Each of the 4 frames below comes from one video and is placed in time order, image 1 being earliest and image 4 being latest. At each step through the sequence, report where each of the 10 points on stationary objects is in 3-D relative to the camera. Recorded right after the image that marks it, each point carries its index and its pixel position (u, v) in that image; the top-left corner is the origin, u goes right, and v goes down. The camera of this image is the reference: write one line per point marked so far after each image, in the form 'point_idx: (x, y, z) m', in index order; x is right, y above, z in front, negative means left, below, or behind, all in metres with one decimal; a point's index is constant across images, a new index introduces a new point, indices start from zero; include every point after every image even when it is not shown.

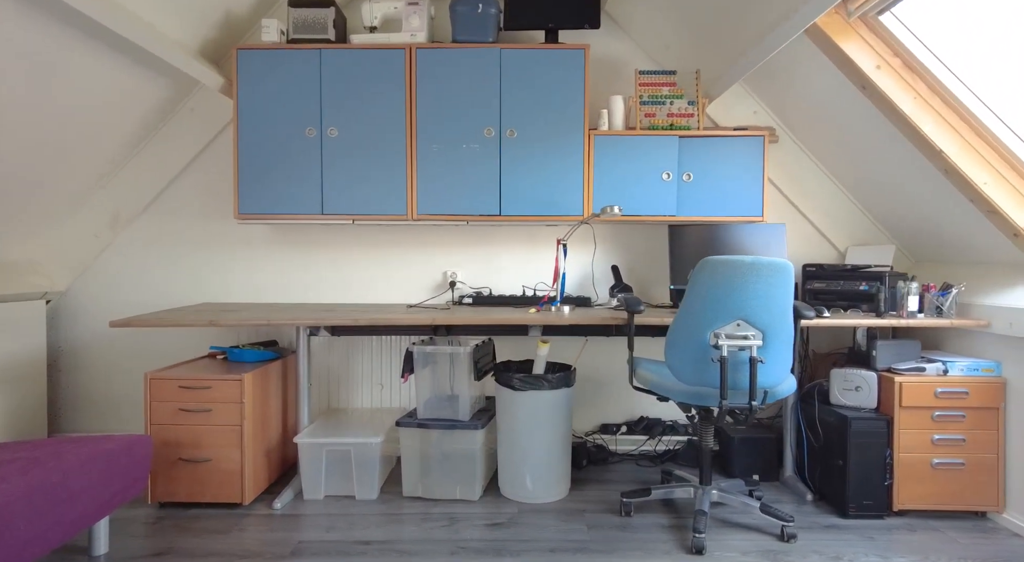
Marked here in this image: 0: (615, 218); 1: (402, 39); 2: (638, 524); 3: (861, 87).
0: (+0.6, +0.3, +2.6) m
1: (-0.5, +1.1, +2.7) m
2: (+0.5, -0.9, +2.2) m
3: (+1.3, +0.8, +2.2) m
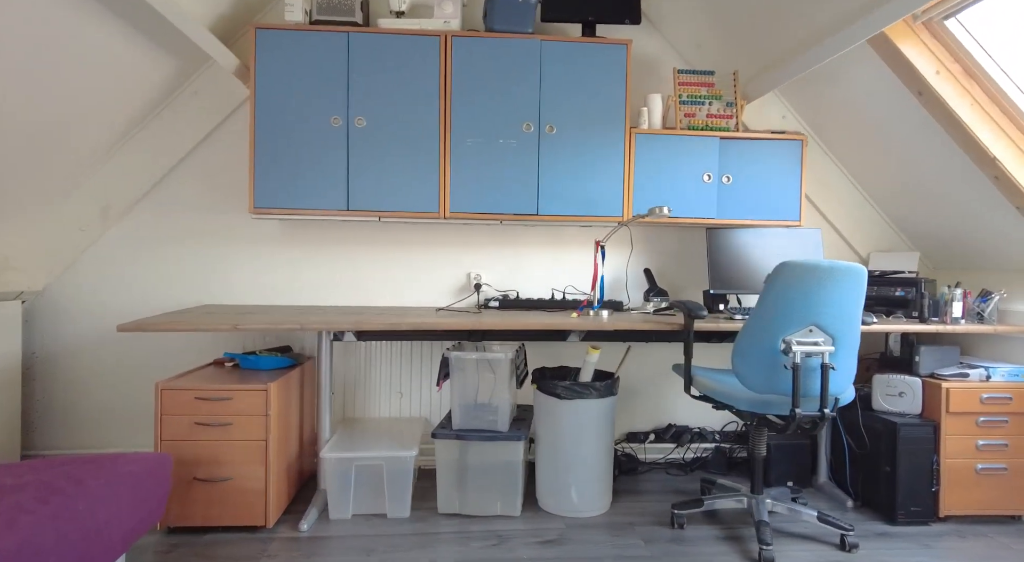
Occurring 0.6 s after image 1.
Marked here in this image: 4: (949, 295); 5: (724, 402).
0: (+0.8, +0.3, +2.6) m
1: (-0.3, +1.1, +2.5) m
2: (+0.7, -1.0, +2.1) m
3: (+1.5, +0.7, +2.2) m
4: (+1.9, -0.1, +2.4) m
5: (+0.8, -0.4, +2.1) m
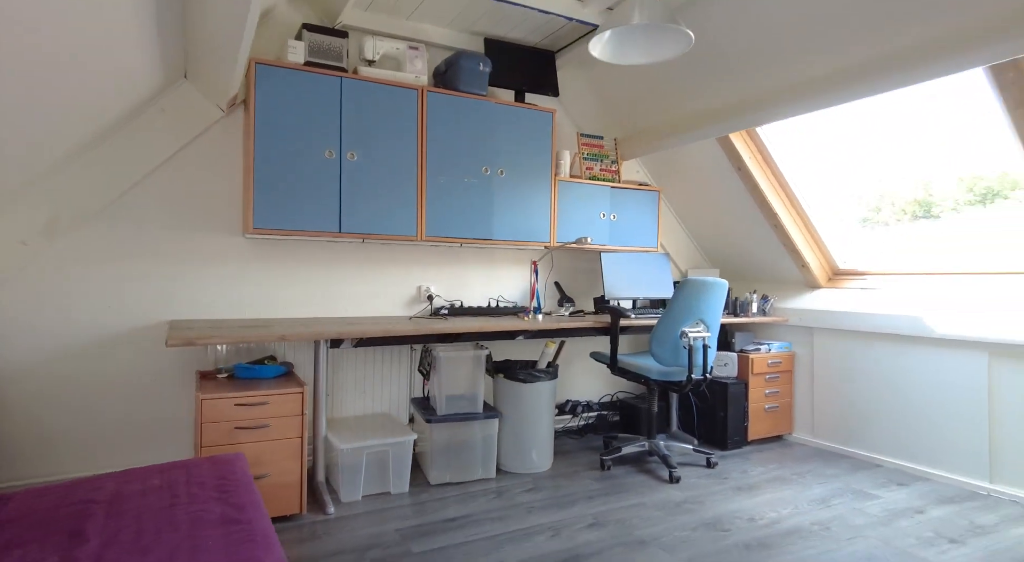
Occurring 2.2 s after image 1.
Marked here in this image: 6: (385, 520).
0: (+0.4, +0.2, +3.5) m
1: (-0.5, +1.0, +3.0) m
2: (+0.6, -1.0, +3.0) m
3: (+1.3, +0.7, +3.4) m
4: (+1.5, -0.1, +3.7) m
5: (+0.7, -0.5, +3.0) m
6: (-0.5, -1.0, +2.4) m
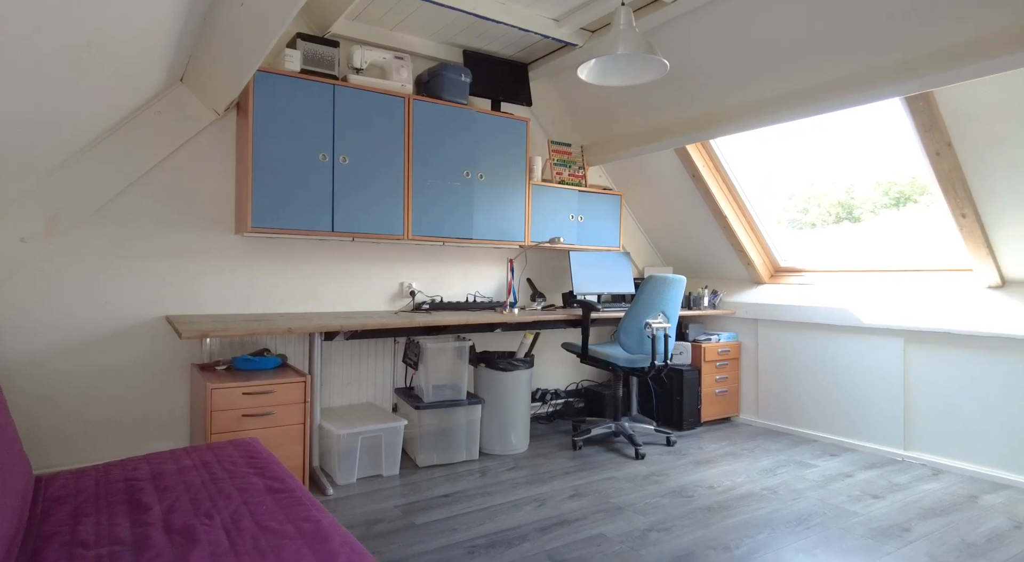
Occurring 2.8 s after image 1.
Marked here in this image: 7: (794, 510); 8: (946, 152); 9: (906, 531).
0: (+0.3, +0.2, +3.7) m
1: (-0.6, +1.1, +3.2) m
2: (+0.5, -1.0, +3.3) m
3: (+1.2, +0.7, +3.8) m
4: (+1.3, -0.1, +4.1) m
5: (+0.6, -0.5, +3.3) m
6: (-0.6, -1.0, +2.6) m
7: (+1.2, -1.0, +2.5) m
8: (+2.1, +0.6, +2.7) m
9: (+1.6, -1.0, +2.3) m
